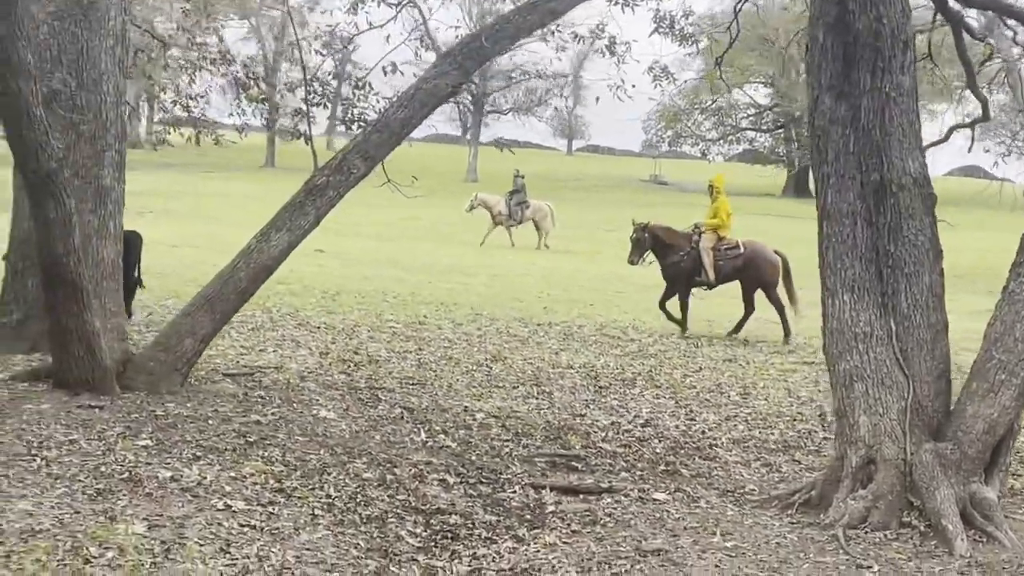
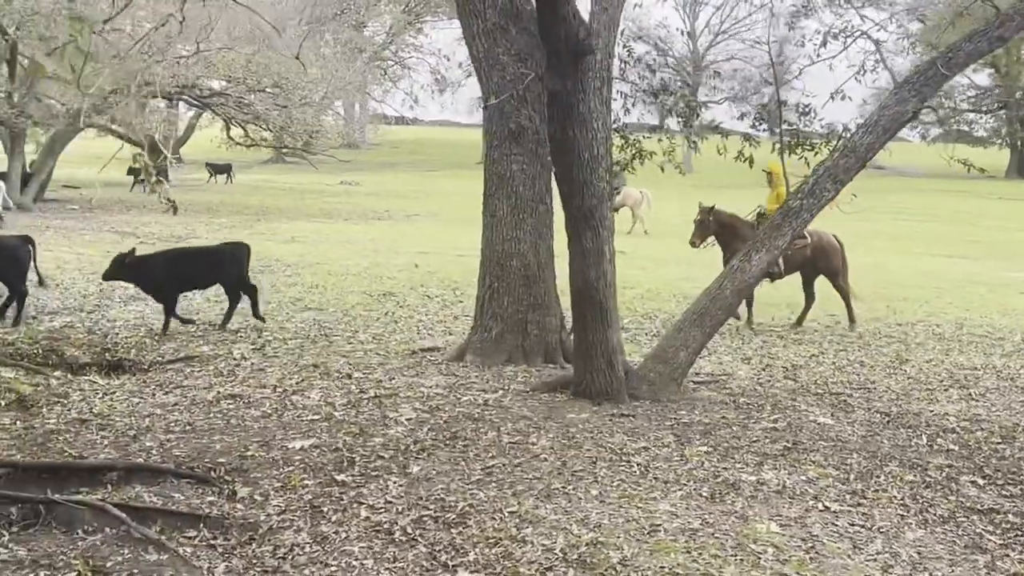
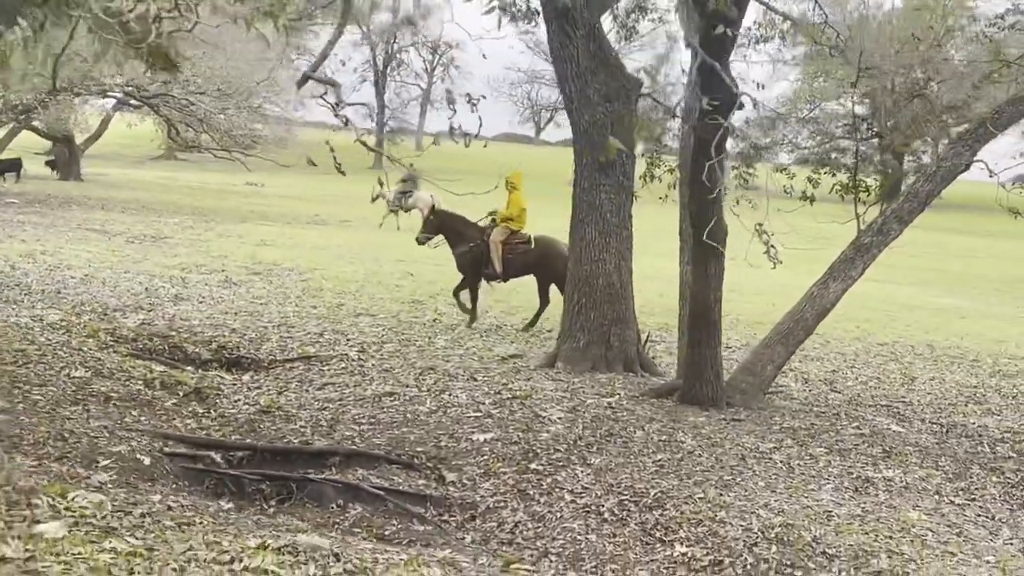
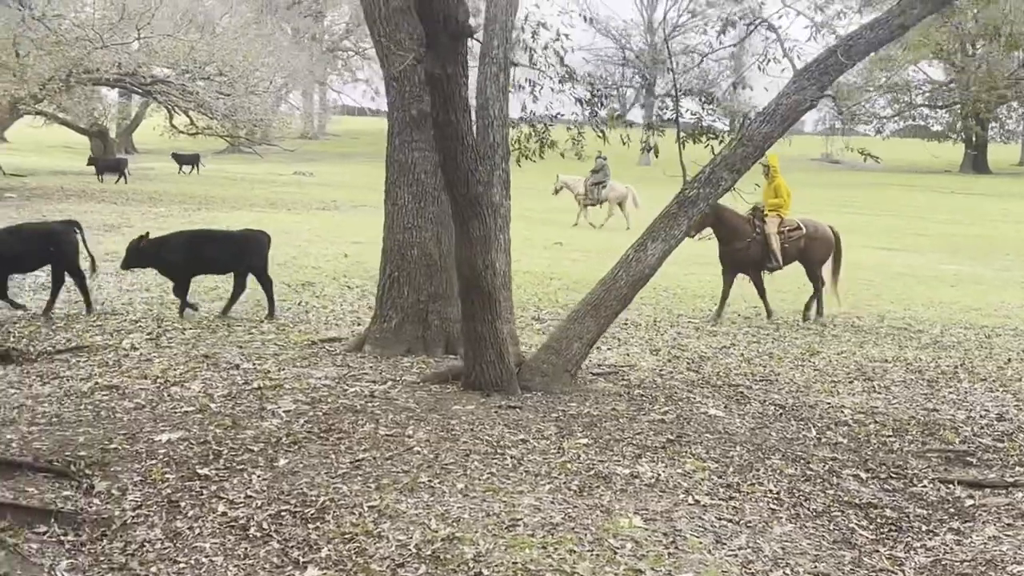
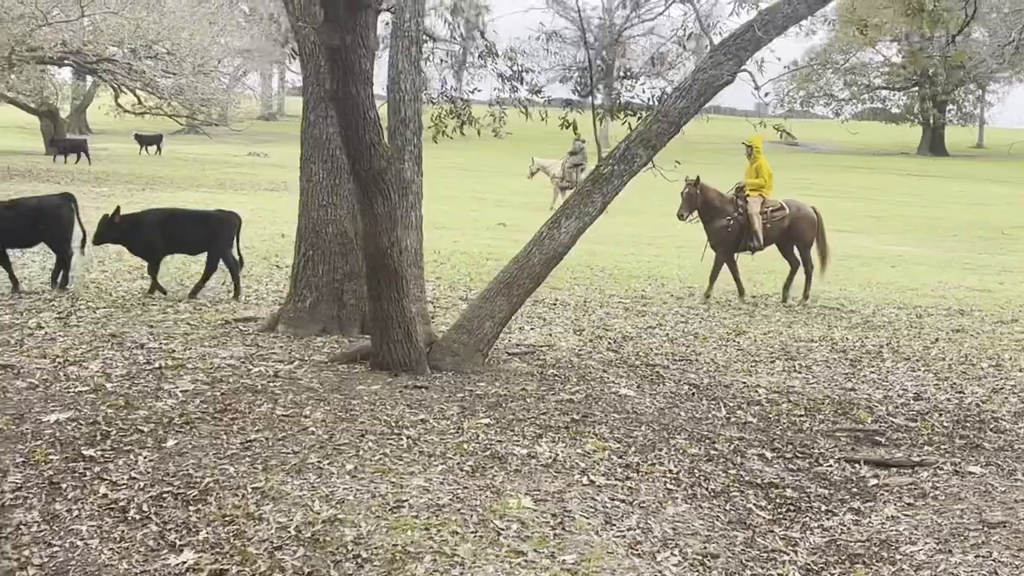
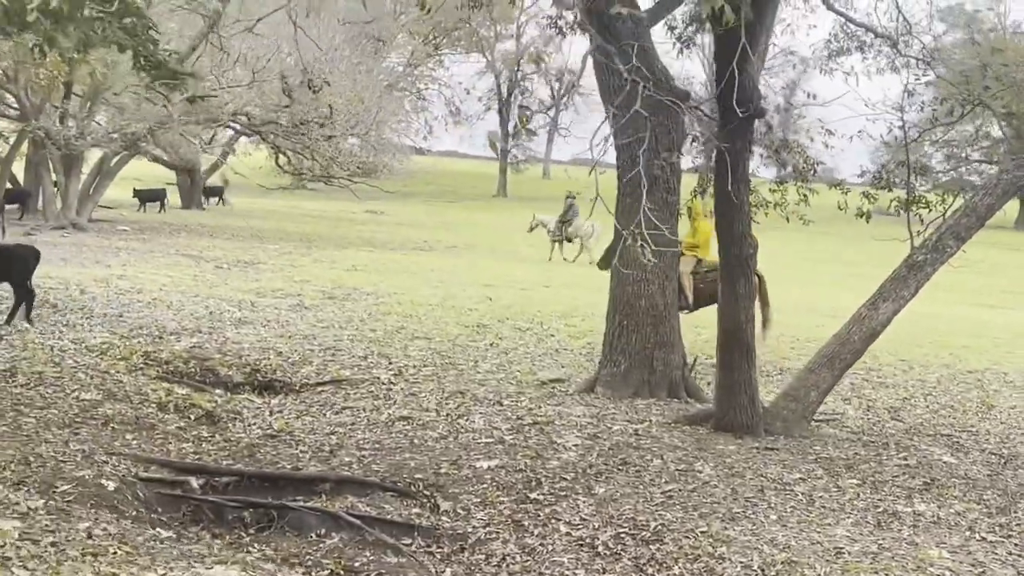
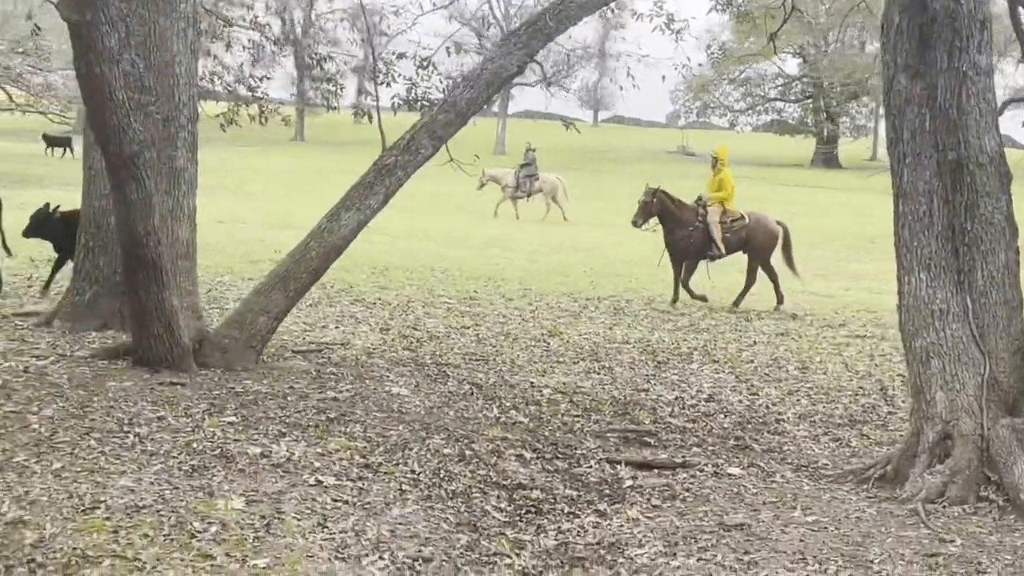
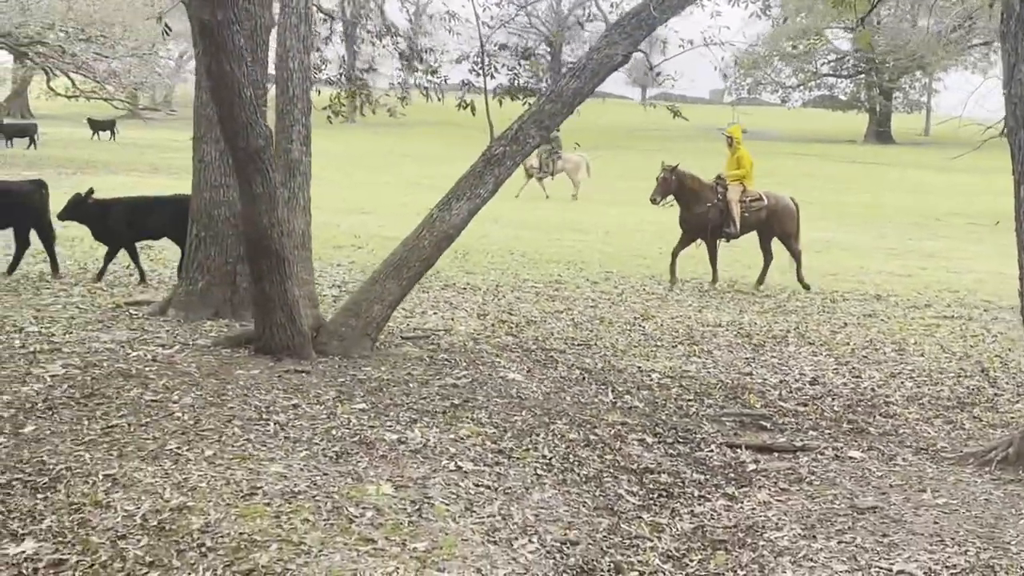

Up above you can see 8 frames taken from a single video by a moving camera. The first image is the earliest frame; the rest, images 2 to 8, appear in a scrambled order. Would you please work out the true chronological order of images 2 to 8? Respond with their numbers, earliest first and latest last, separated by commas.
7, 8, 5, 4, 2, 6, 3
